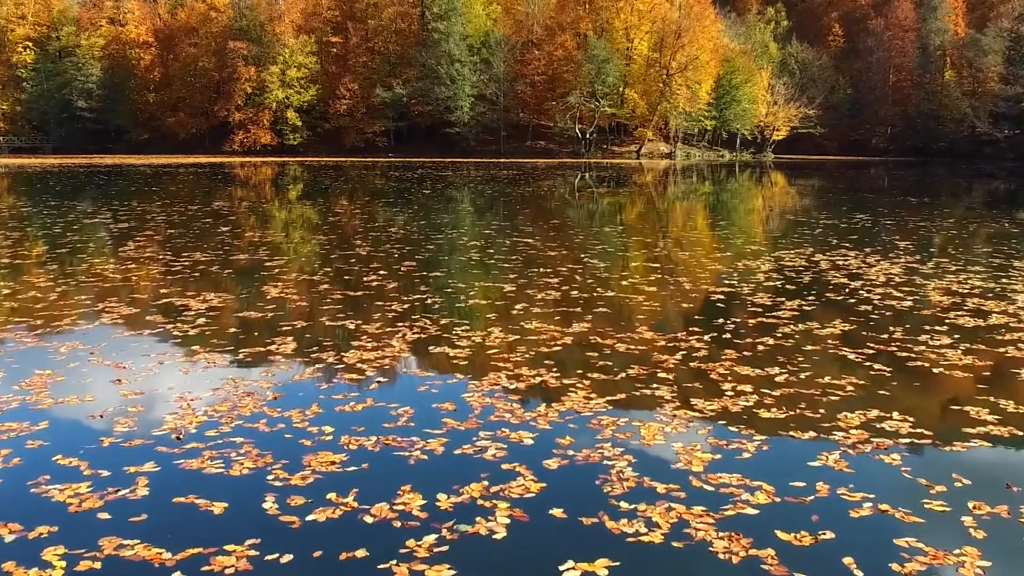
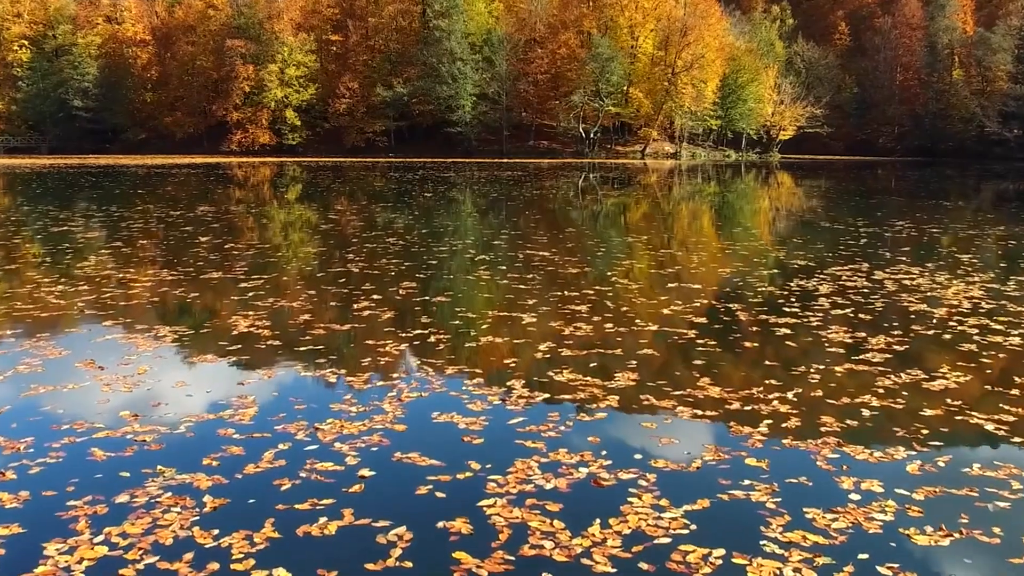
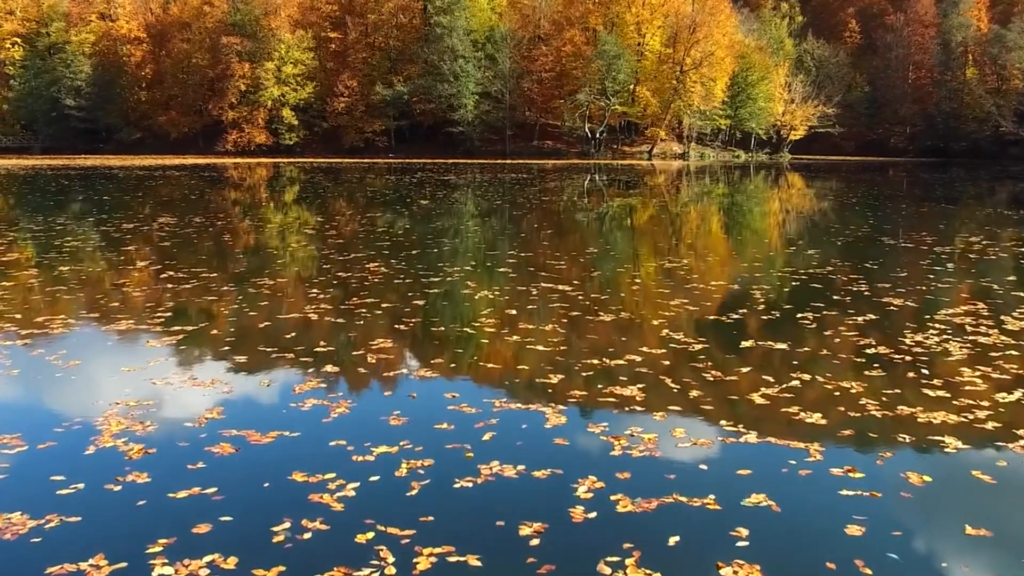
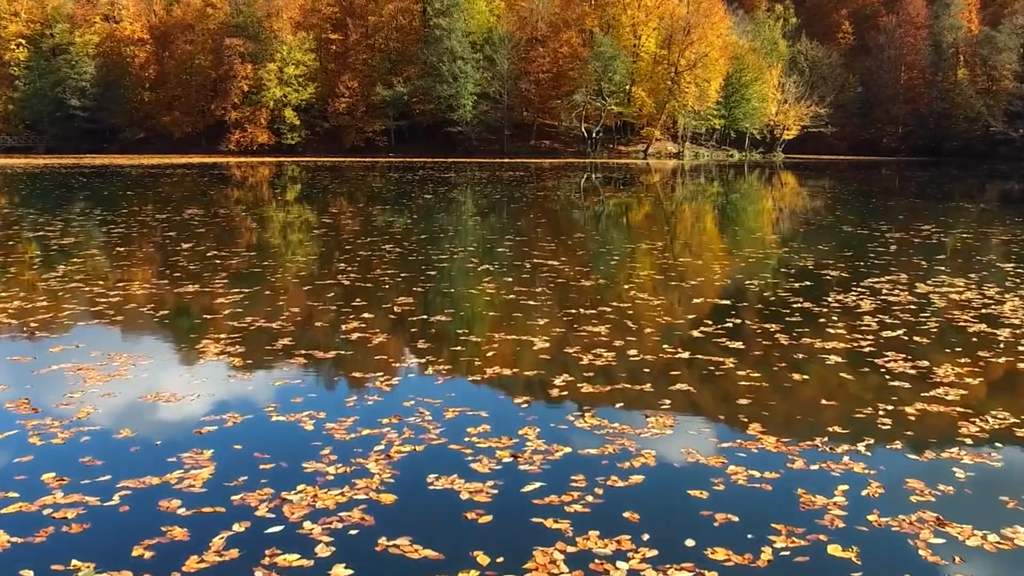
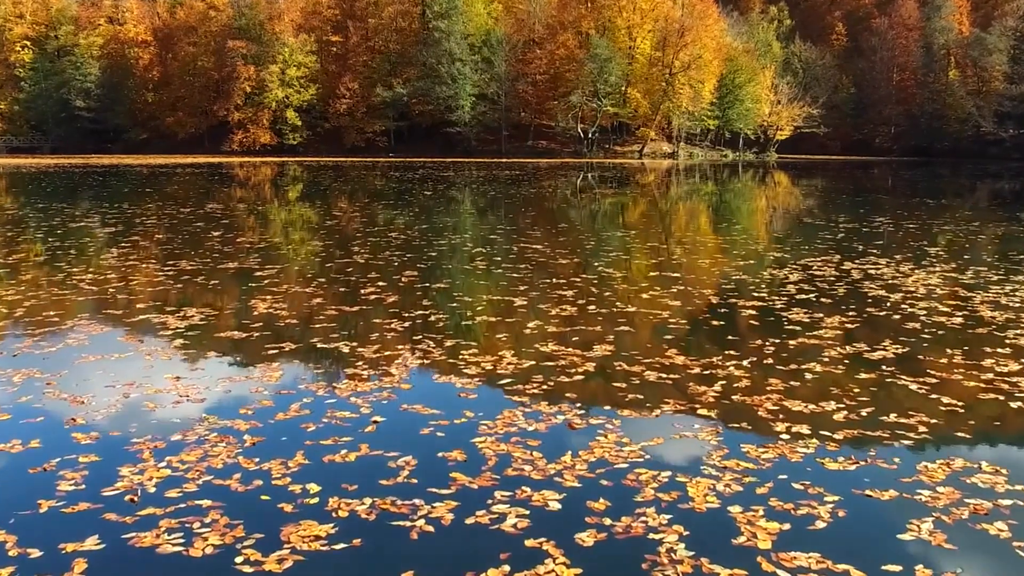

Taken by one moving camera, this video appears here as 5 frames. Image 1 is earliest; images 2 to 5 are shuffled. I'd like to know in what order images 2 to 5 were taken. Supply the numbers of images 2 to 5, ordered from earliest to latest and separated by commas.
5, 2, 4, 3
